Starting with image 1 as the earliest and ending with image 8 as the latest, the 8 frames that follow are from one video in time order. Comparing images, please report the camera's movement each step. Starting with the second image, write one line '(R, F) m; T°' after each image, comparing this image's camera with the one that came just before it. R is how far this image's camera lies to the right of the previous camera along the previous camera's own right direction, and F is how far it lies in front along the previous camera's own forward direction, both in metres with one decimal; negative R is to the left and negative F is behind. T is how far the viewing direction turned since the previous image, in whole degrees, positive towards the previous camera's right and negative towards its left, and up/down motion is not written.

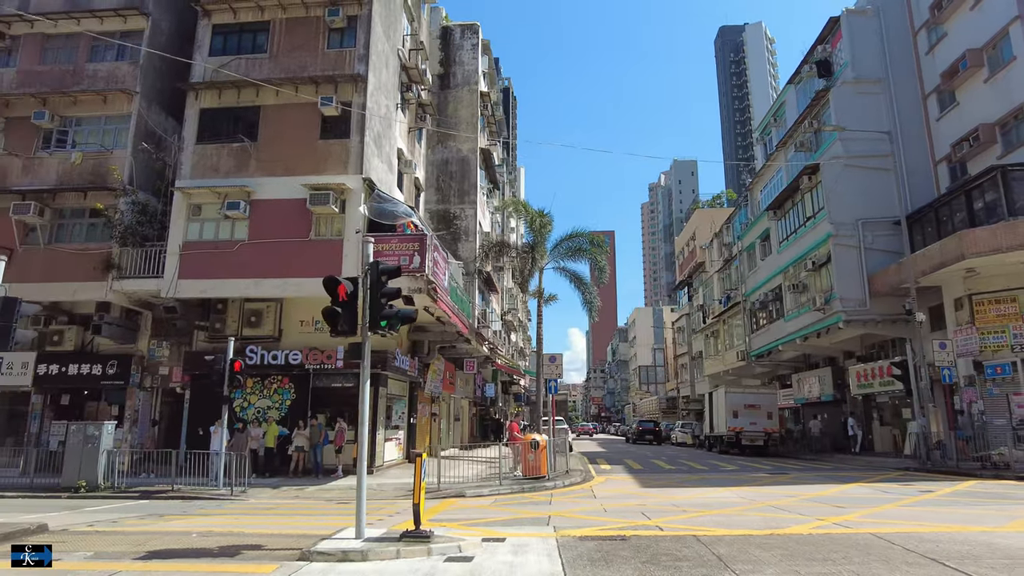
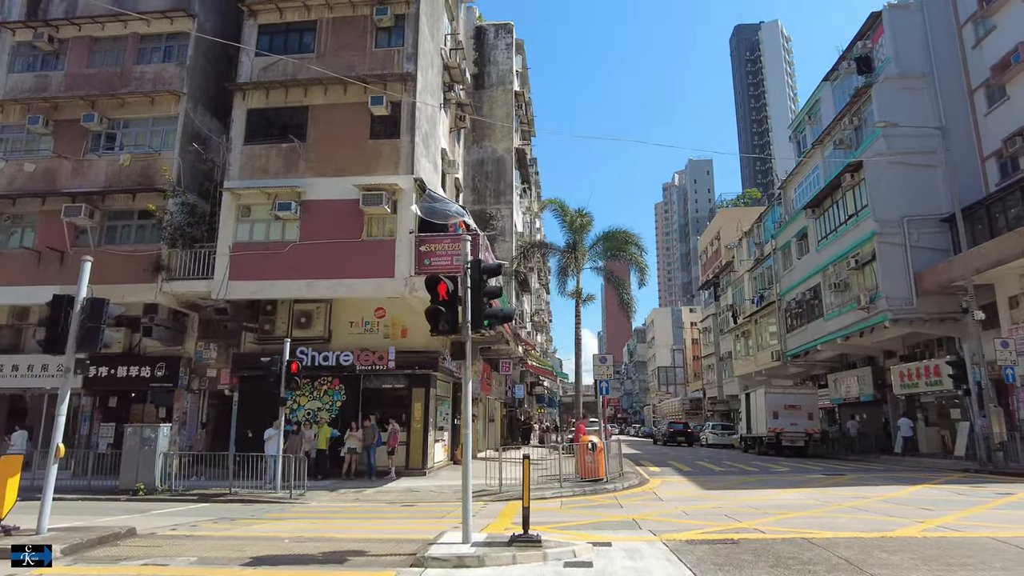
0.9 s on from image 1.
(-1.3, +0.2) m; -1°
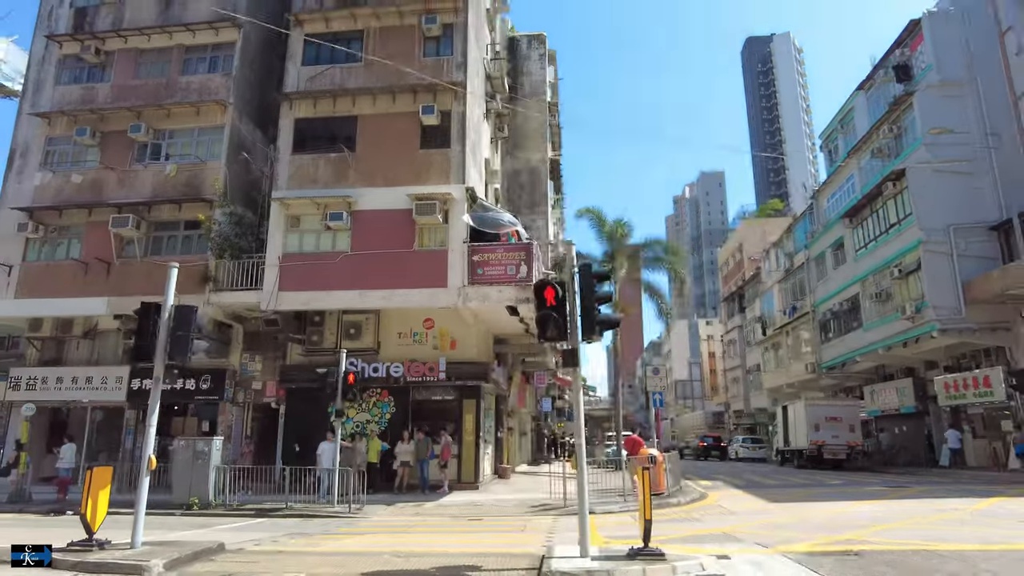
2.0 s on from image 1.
(-1.4, +0.3) m; 0°
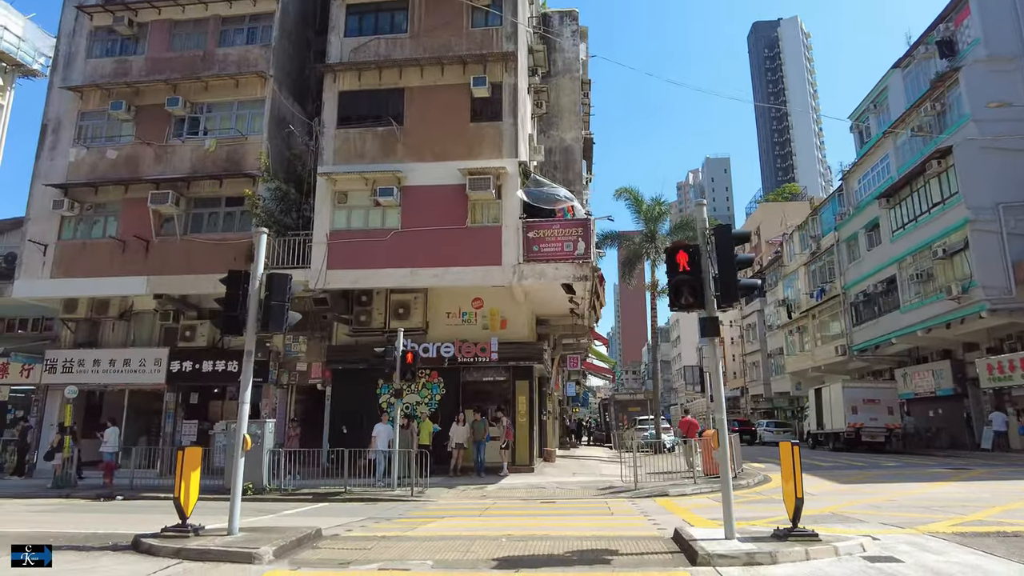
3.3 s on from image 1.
(-1.6, +0.6) m; 0°
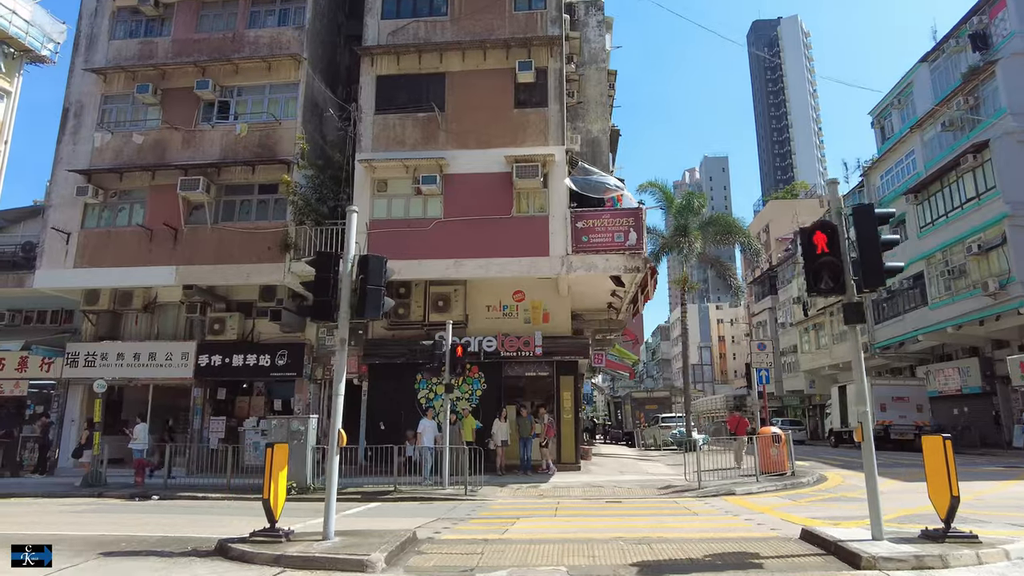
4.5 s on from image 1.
(-1.5, +0.6) m; +1°
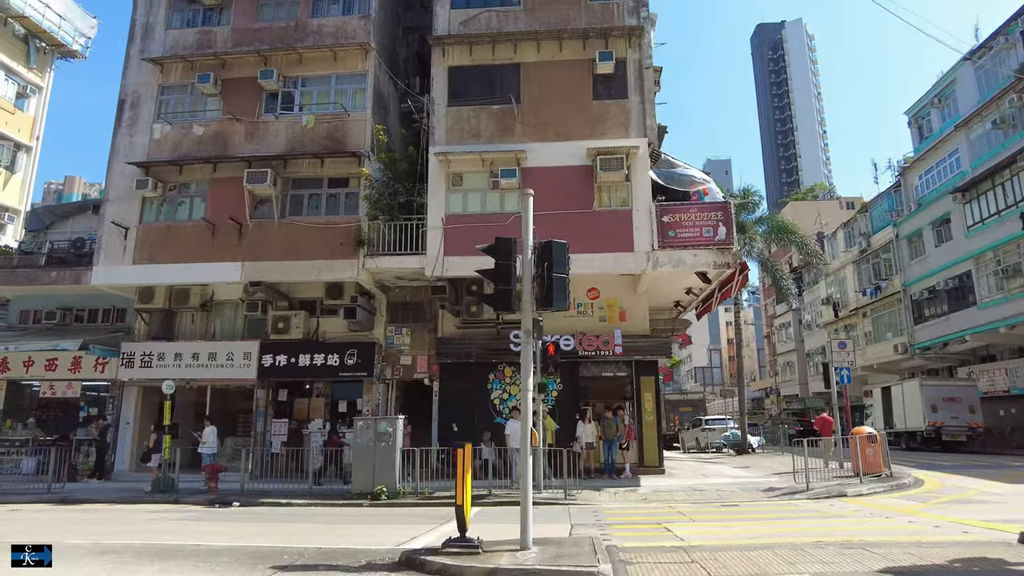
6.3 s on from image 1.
(-2.3, +0.6) m; +1°
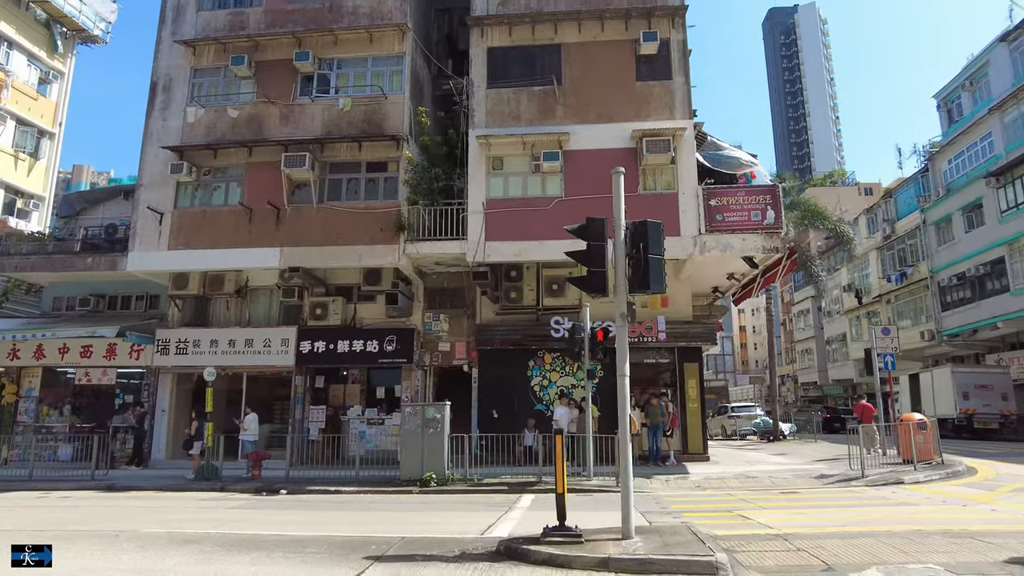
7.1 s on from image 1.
(-1.0, +0.3) m; 0°
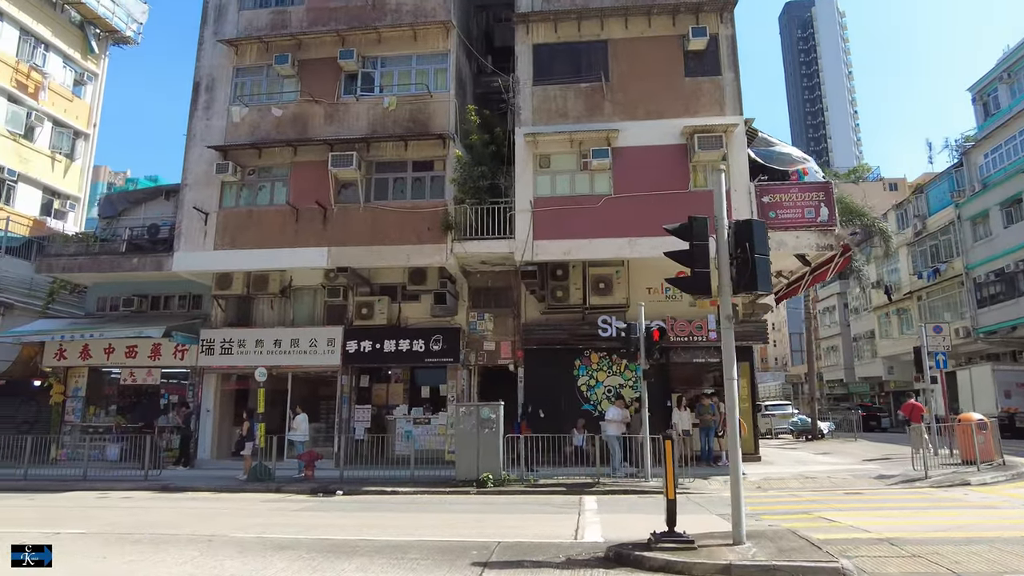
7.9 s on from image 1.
(-1.0, +0.1) m; -1°
